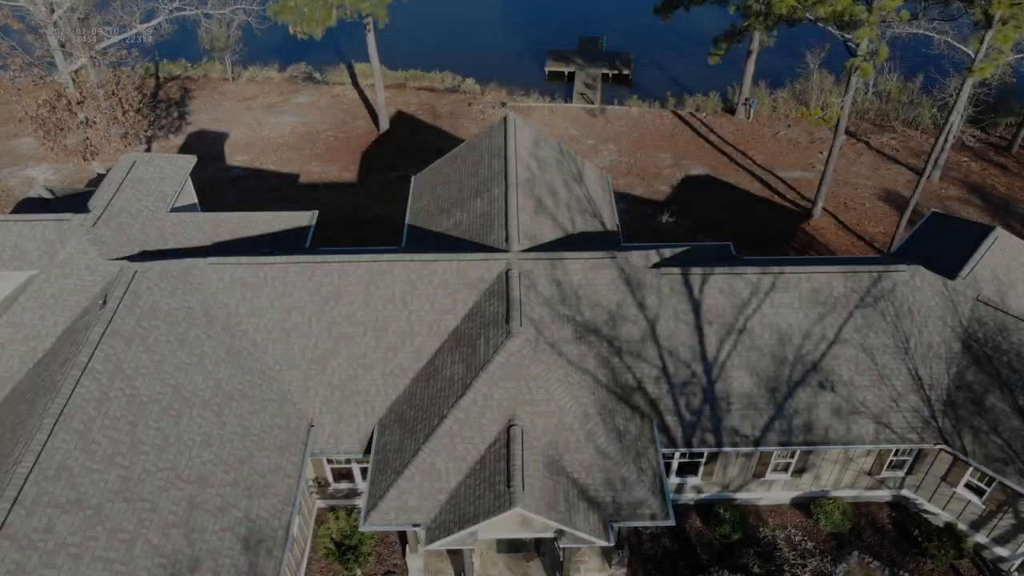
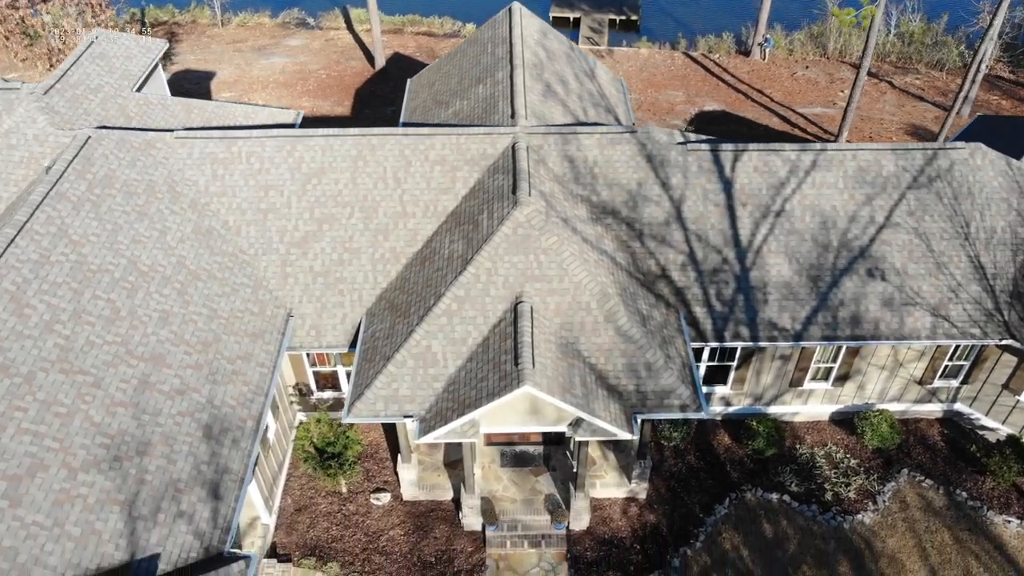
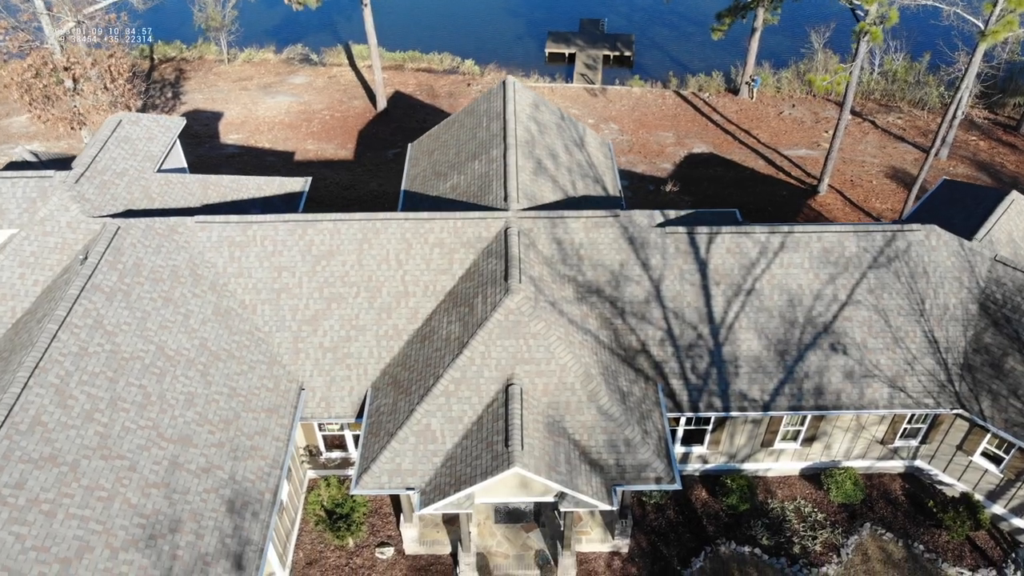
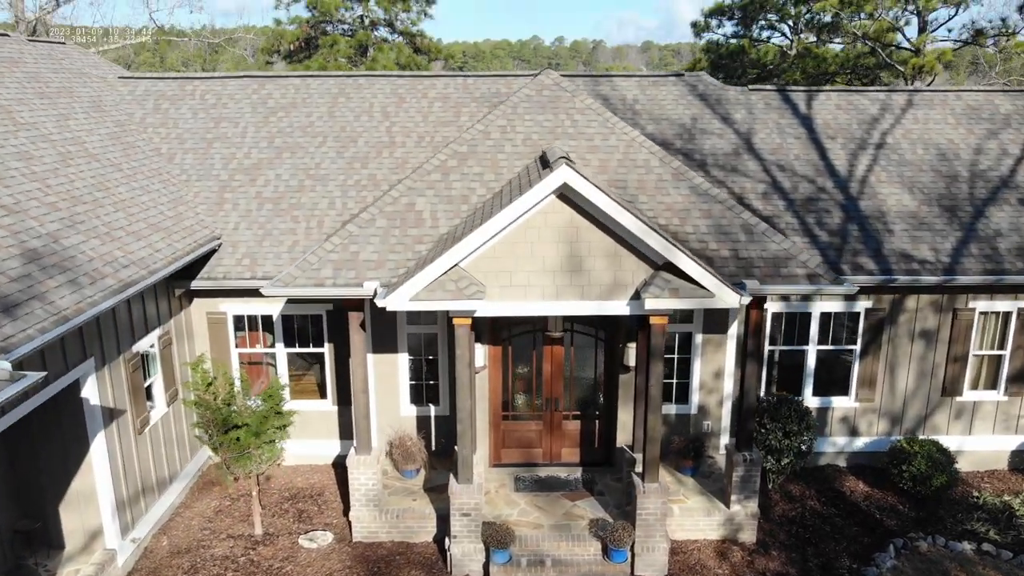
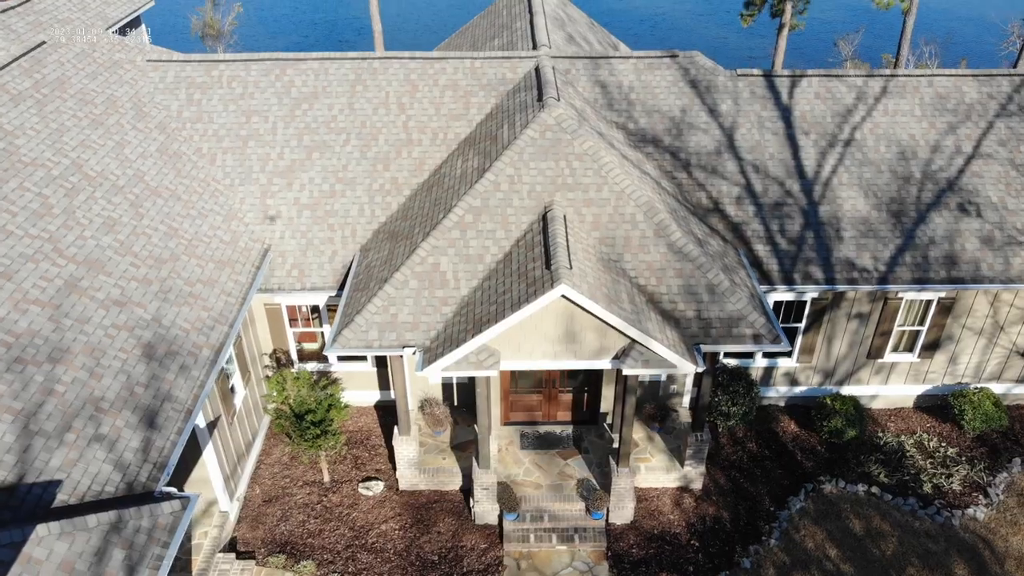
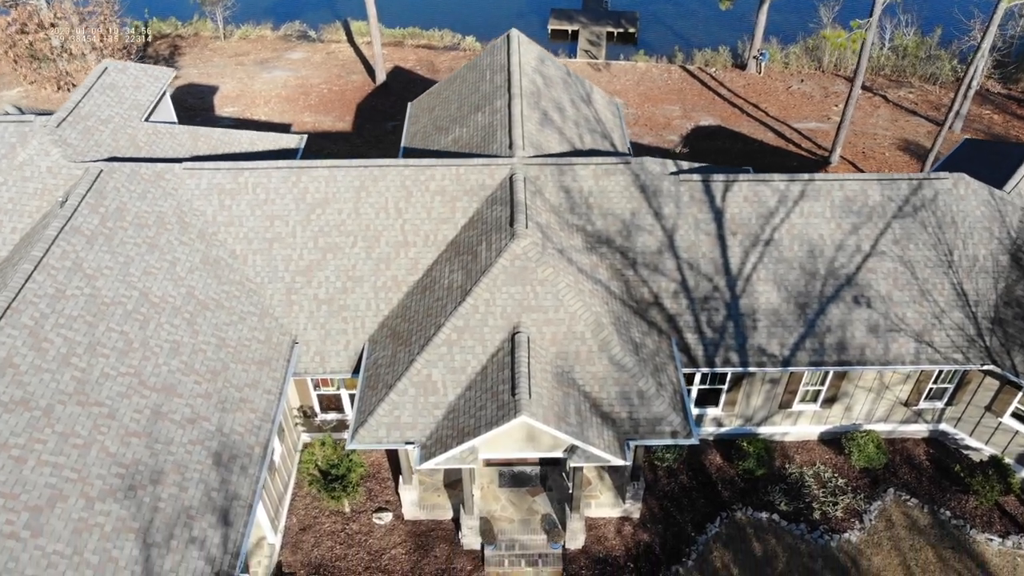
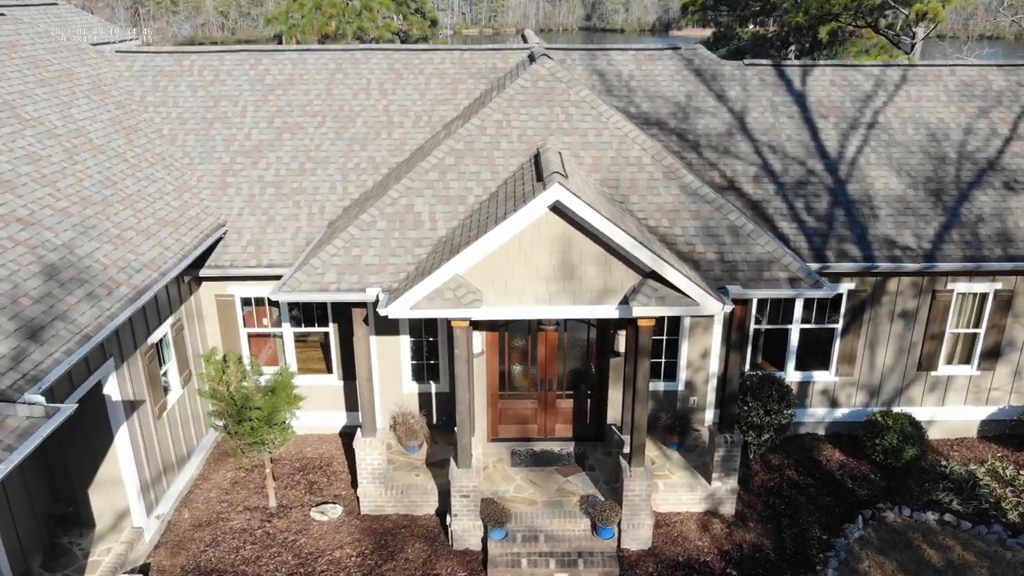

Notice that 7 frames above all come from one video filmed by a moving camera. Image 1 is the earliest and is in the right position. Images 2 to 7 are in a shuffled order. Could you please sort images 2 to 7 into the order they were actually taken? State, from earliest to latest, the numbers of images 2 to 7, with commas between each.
3, 6, 2, 5, 7, 4
